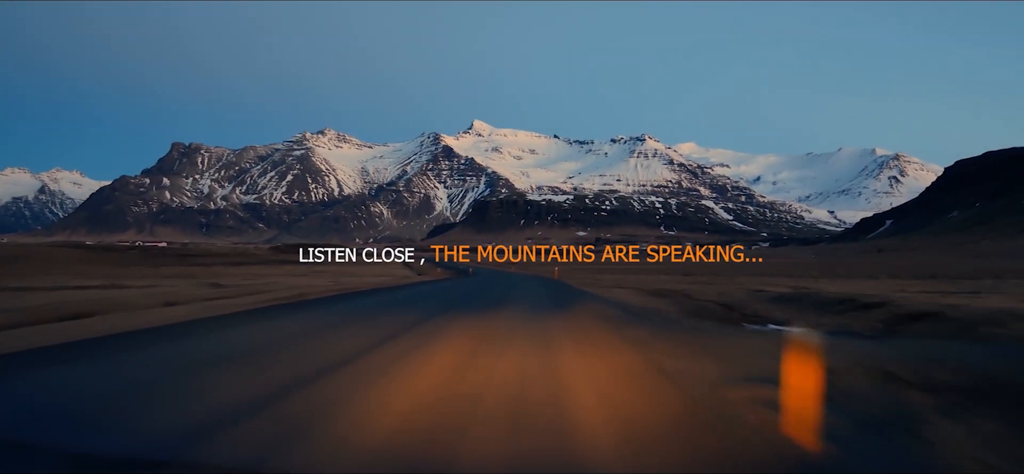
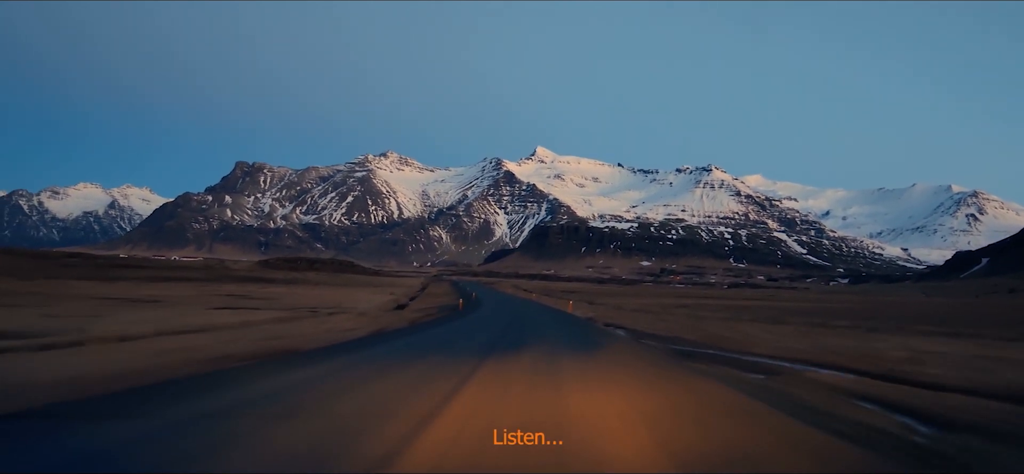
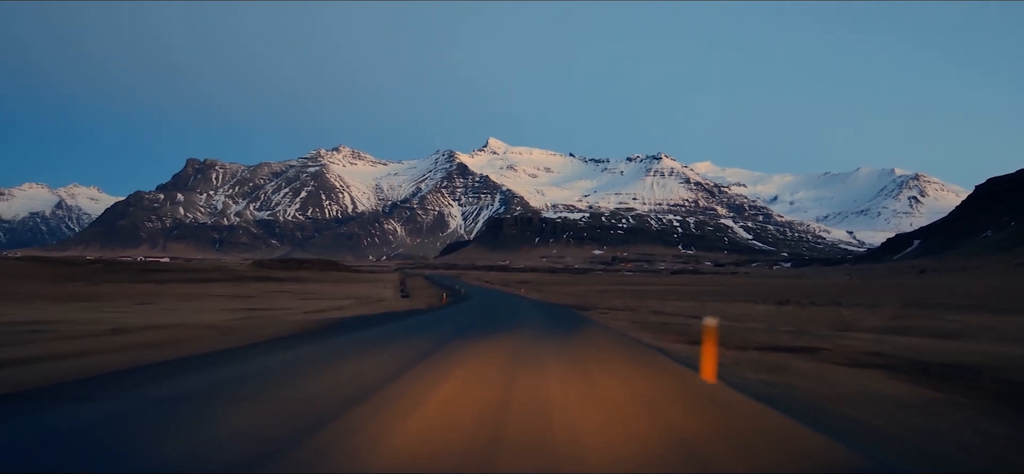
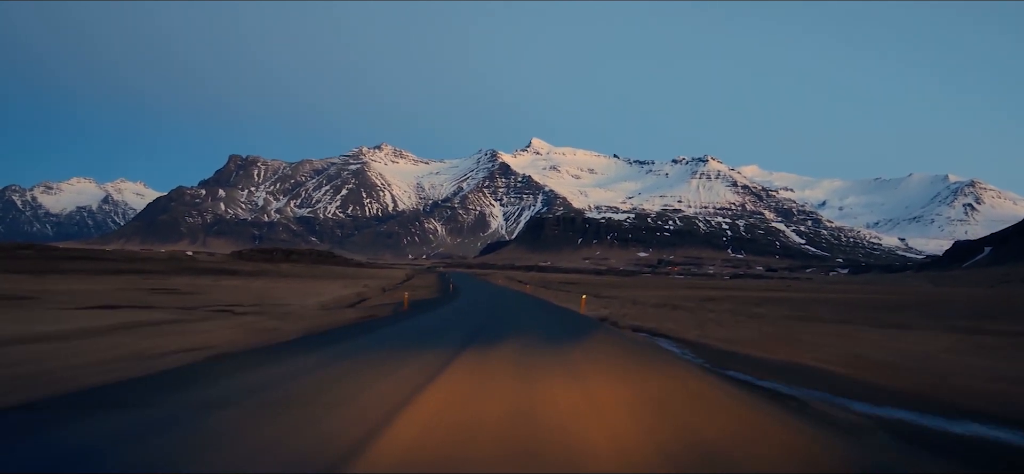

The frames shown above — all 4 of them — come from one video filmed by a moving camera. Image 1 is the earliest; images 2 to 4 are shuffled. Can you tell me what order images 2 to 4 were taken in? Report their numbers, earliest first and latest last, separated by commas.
3, 2, 4
